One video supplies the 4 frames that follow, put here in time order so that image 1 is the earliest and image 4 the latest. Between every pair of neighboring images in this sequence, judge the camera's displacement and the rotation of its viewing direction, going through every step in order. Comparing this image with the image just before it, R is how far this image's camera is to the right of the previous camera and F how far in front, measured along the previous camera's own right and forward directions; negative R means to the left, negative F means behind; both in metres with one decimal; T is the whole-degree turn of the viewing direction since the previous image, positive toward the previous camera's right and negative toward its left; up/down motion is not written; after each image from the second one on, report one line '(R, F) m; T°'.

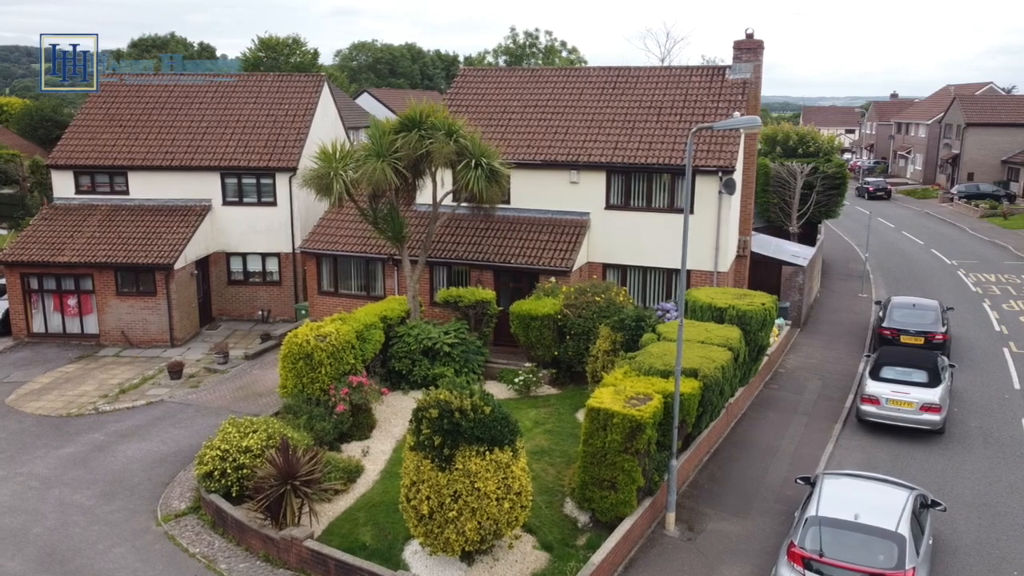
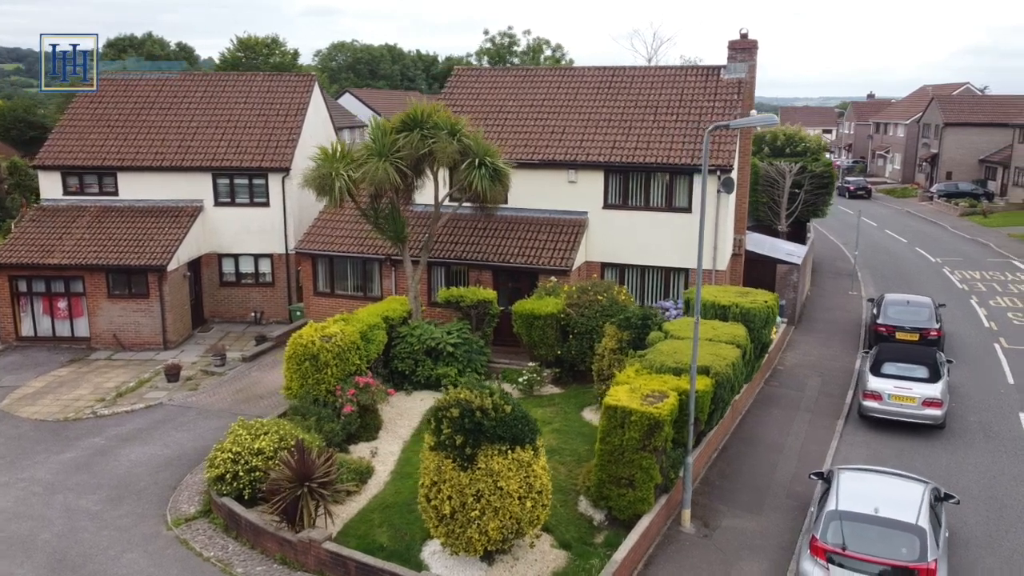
(-0.6, 0.0) m; +2°
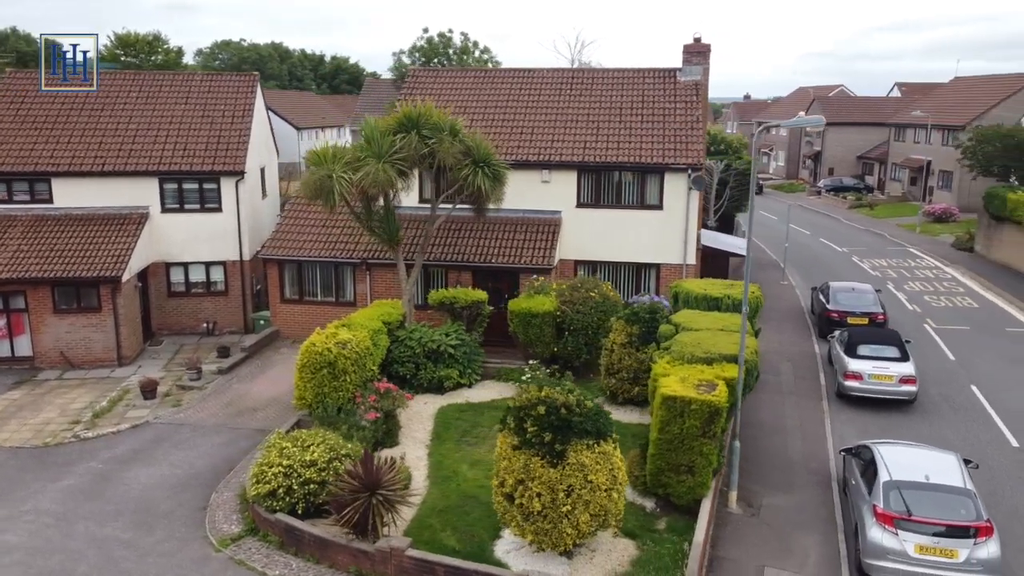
(-2.9, 0.0) m; +9°
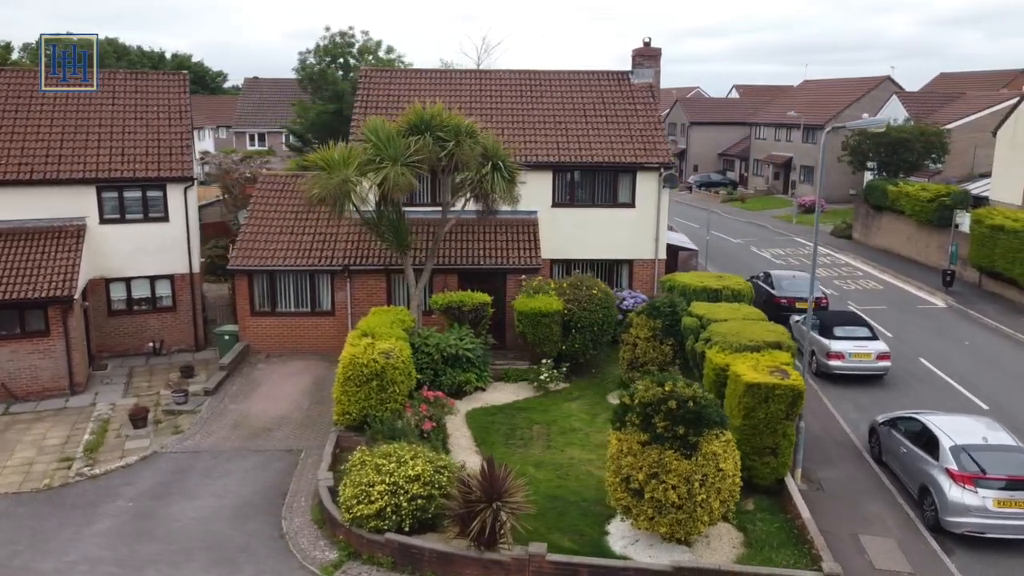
(-4.2, +0.4) m; +11°
